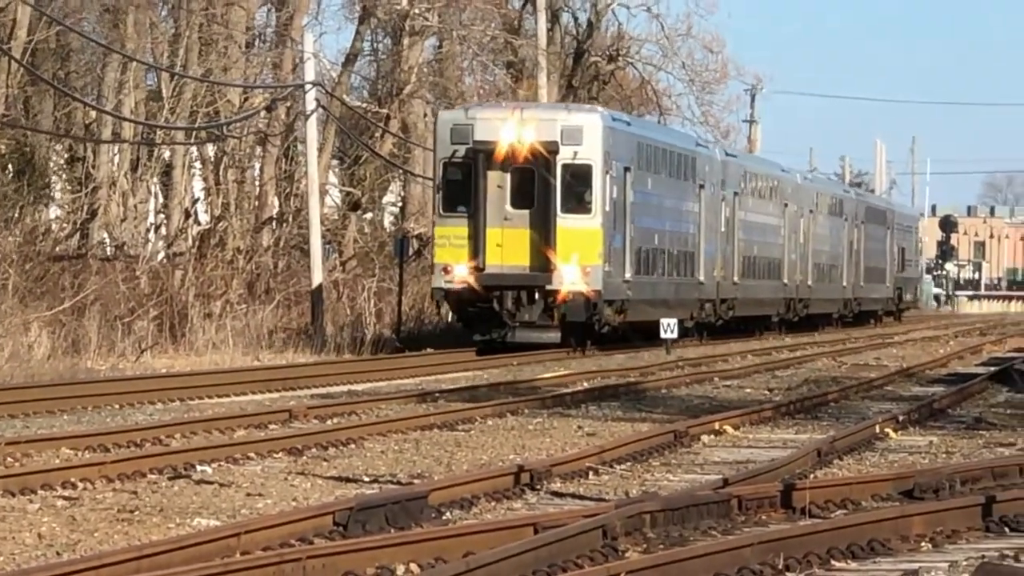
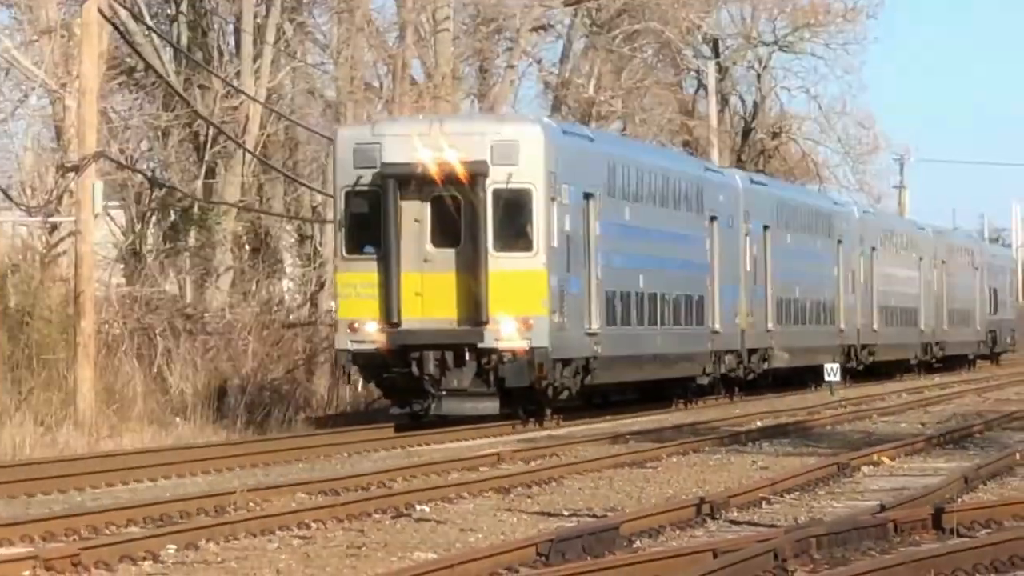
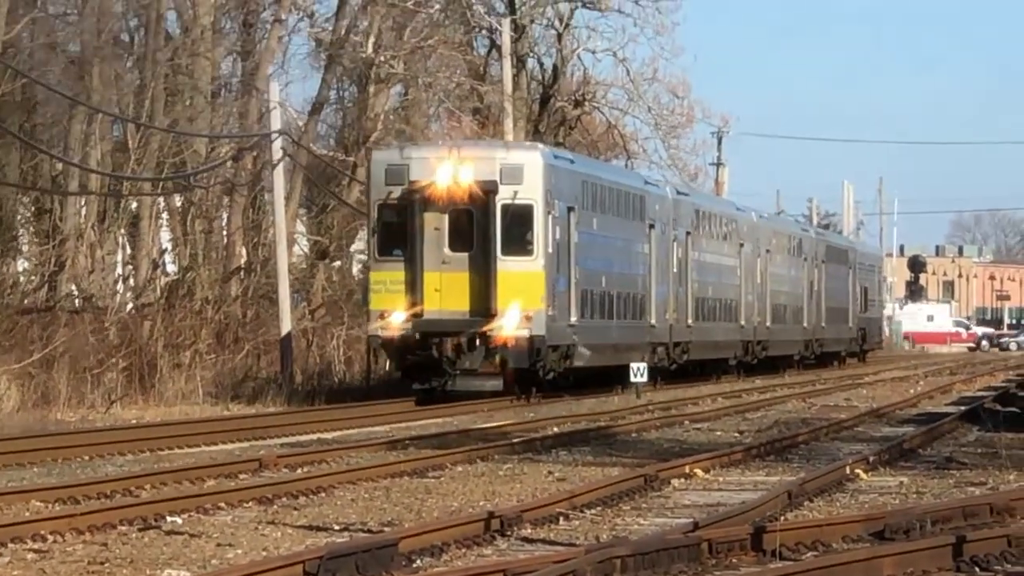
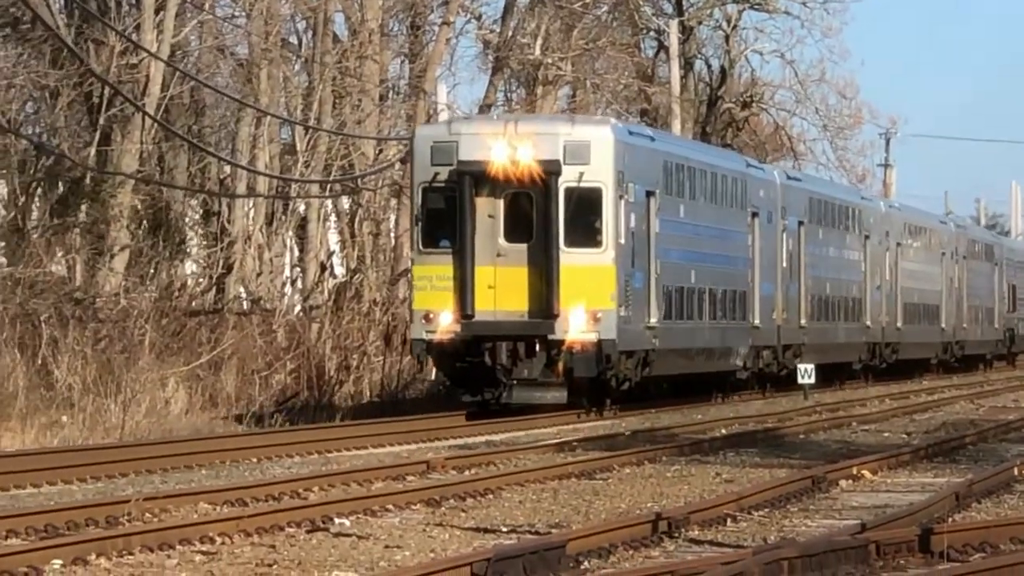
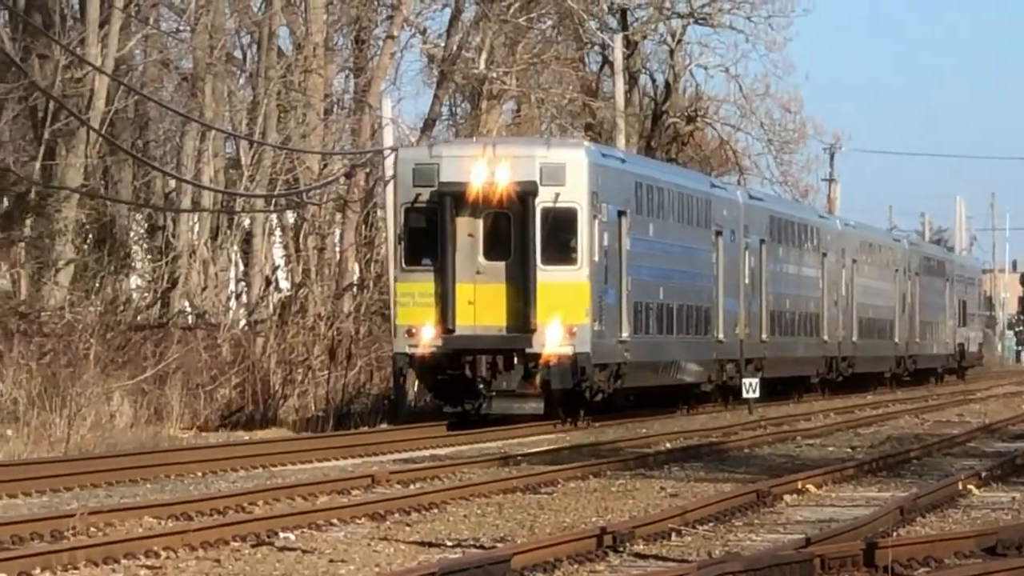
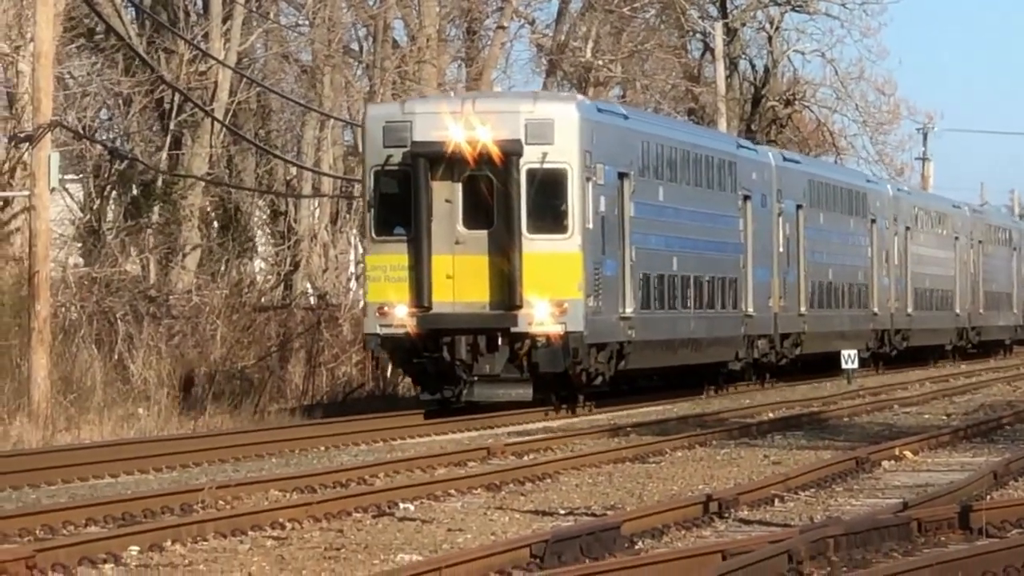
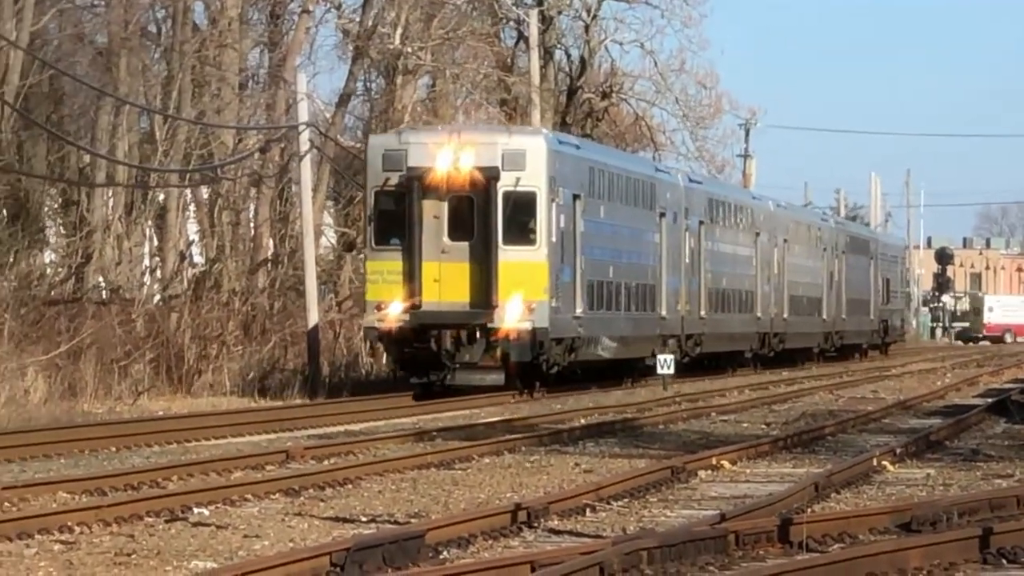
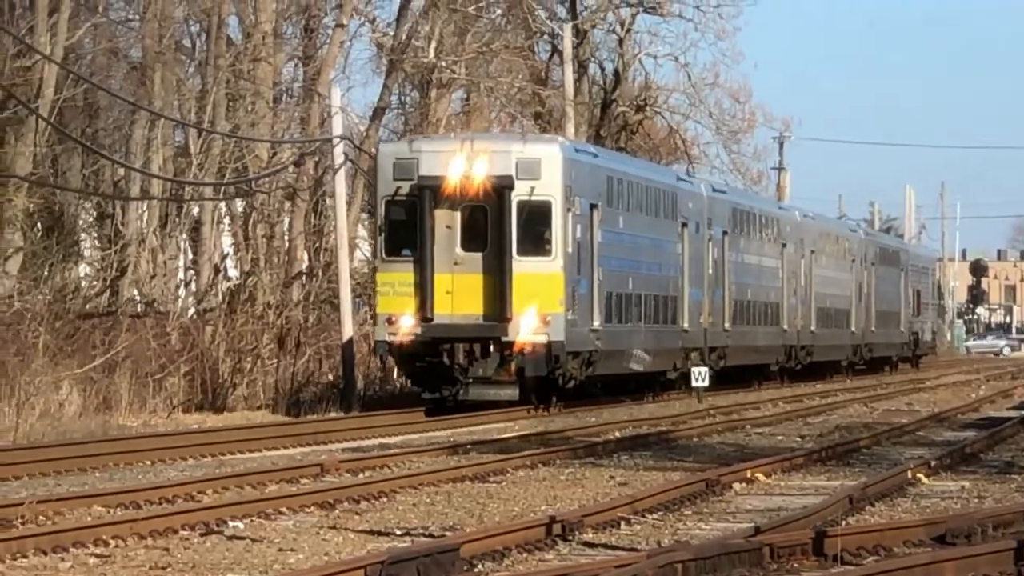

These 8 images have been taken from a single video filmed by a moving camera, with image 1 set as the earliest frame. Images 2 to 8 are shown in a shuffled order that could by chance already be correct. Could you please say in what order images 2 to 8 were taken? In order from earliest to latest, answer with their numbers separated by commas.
3, 7, 8, 5, 4, 6, 2
